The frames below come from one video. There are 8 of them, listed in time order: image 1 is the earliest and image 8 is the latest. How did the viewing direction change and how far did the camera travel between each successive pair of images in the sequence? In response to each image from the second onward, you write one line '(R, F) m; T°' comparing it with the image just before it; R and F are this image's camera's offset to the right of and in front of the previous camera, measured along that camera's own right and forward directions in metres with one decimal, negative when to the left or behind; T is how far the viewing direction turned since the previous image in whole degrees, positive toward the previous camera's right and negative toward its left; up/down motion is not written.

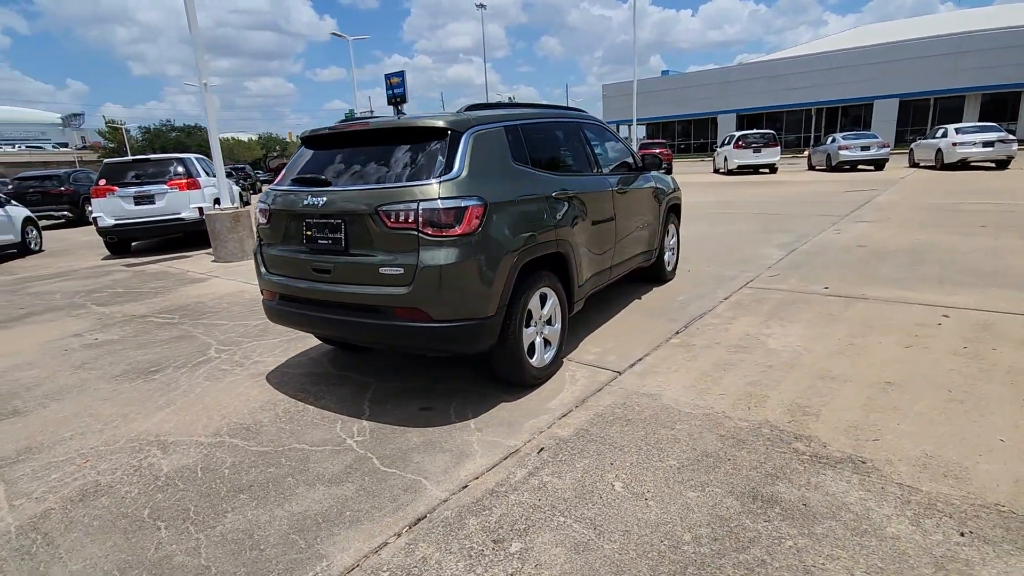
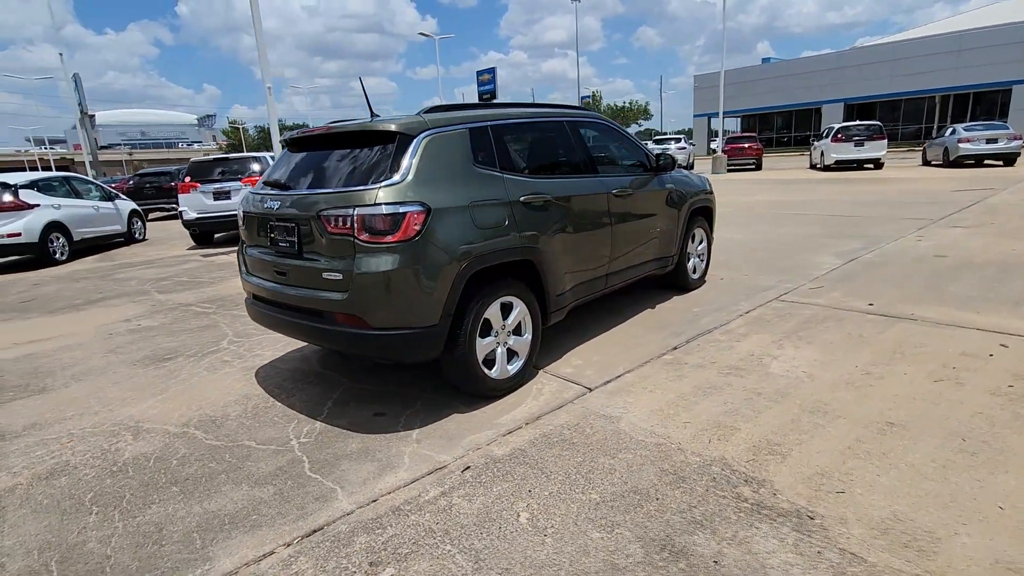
(+0.8, +0.2) m; -9°
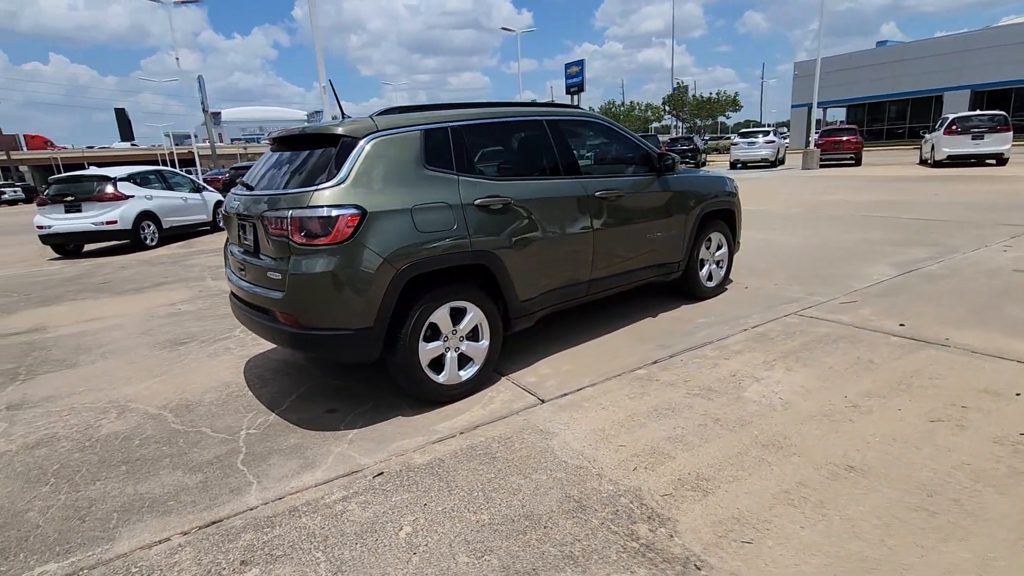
(+0.9, +0.2) m; -9°
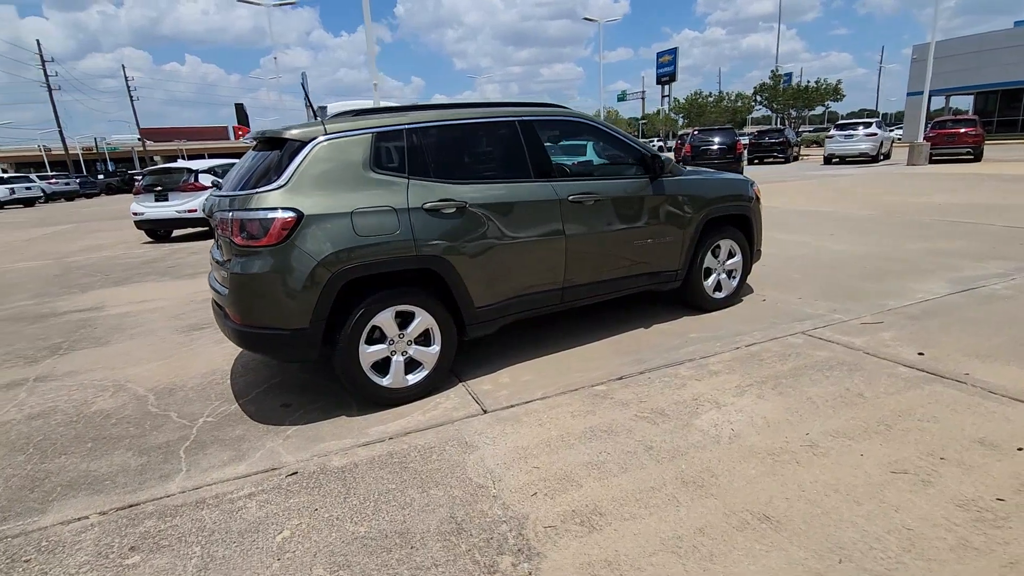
(+0.9, +0.2) m; -9°
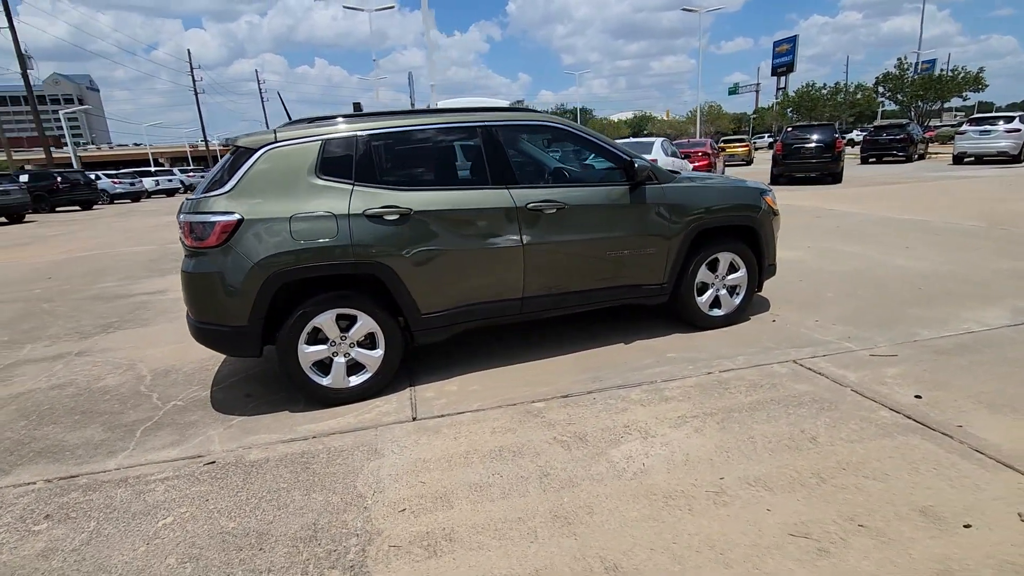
(+1.0, +0.2) m; -10°
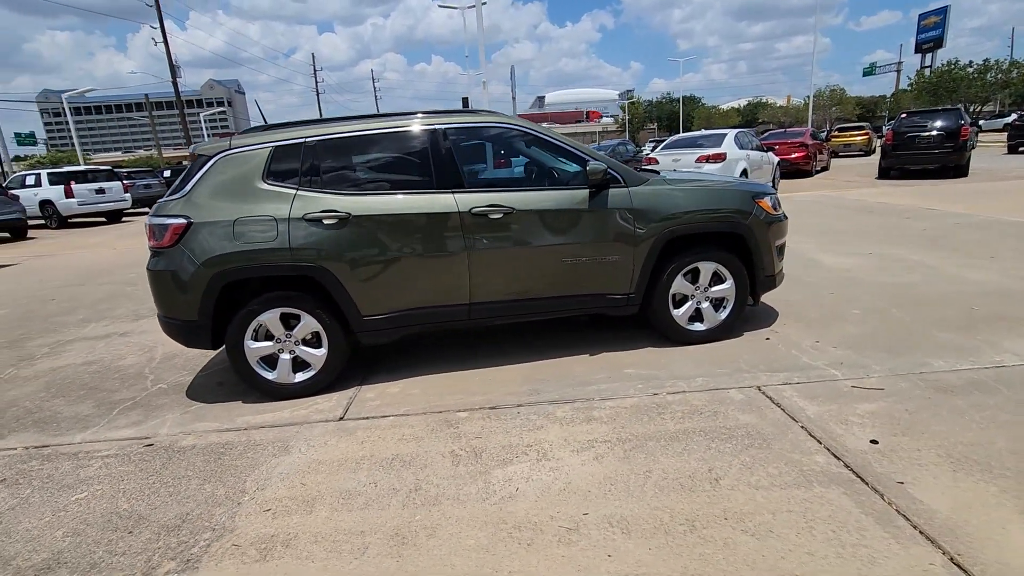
(+1.1, +0.2) m; -11°
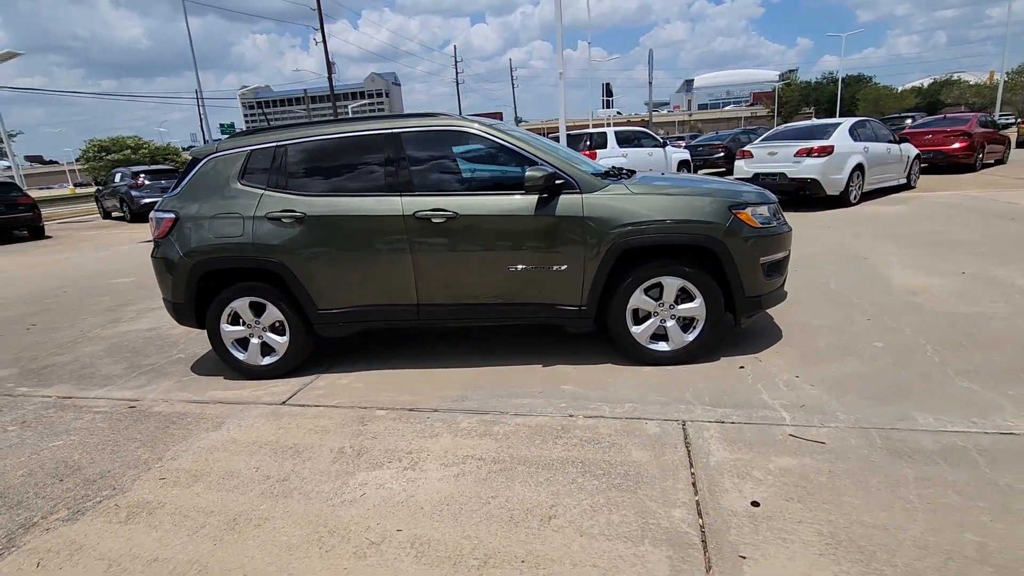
(+1.4, +0.2) m; -14°
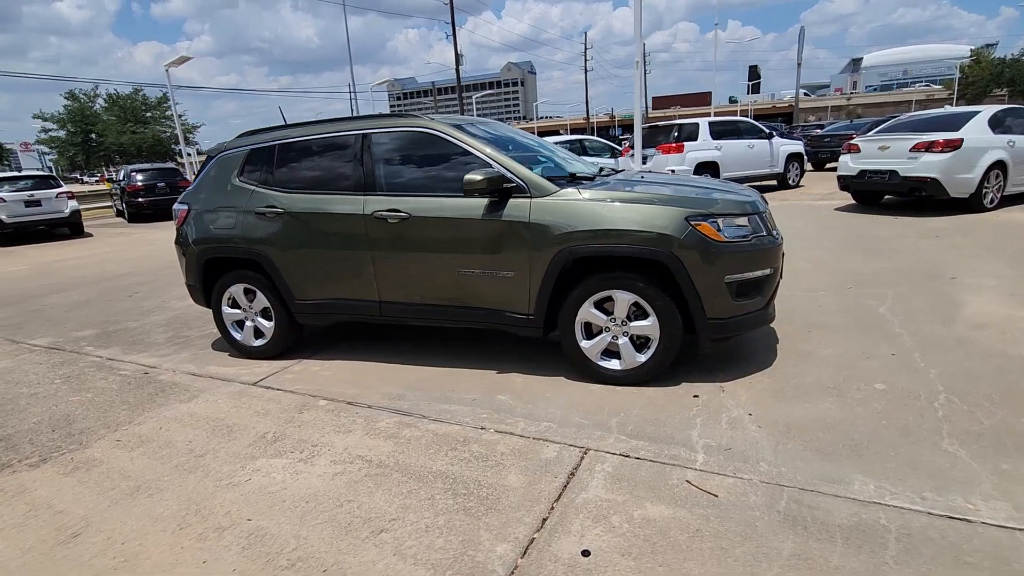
(+1.2, +0.2) m; -13°
